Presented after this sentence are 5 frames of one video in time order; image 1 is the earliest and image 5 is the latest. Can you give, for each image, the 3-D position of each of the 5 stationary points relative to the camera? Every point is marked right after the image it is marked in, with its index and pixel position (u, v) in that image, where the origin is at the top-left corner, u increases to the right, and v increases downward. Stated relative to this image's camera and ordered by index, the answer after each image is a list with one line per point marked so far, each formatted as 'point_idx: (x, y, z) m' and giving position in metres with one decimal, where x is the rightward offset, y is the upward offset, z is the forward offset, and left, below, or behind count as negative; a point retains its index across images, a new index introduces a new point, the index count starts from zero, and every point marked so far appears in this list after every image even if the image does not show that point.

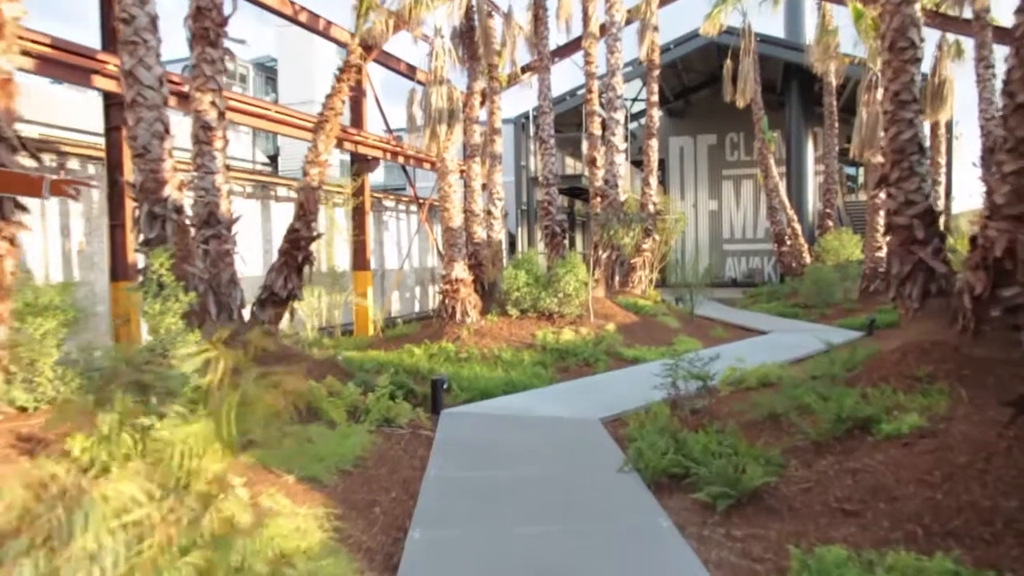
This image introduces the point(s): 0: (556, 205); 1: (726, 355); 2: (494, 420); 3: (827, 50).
0: (+0.7, +1.4, +13.5) m
1: (+2.6, -0.9, +9.7) m
2: (-0.1, -1.1, +6.4) m
3: (+7.4, +5.6, +18.5) m
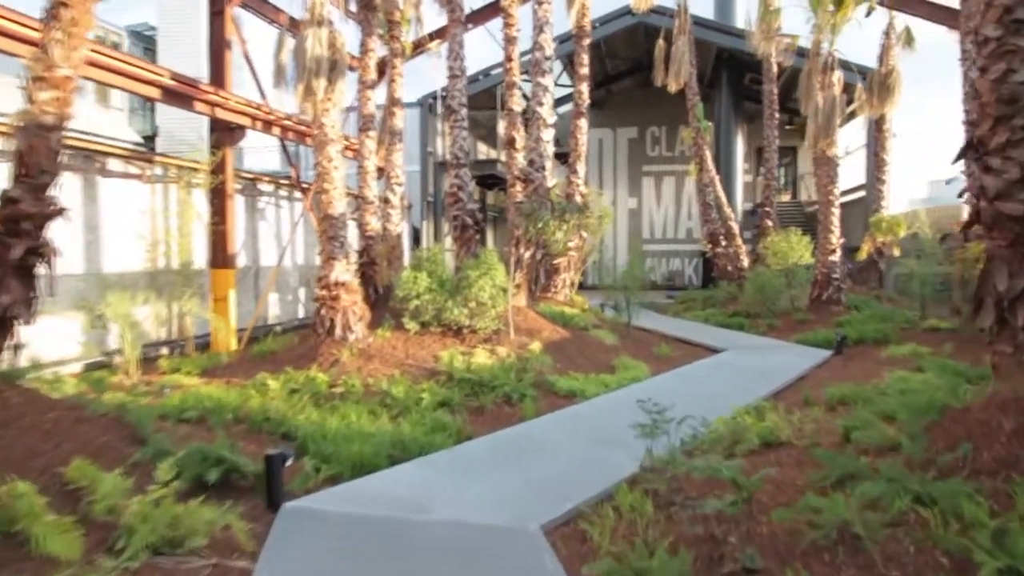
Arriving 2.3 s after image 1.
0: (-0.6, +1.4, +11.0) m
1: (+1.6, -1.1, +7.4) m
2: (-0.7, -1.2, +3.8) m
3: (+5.5, +5.4, +16.7) m
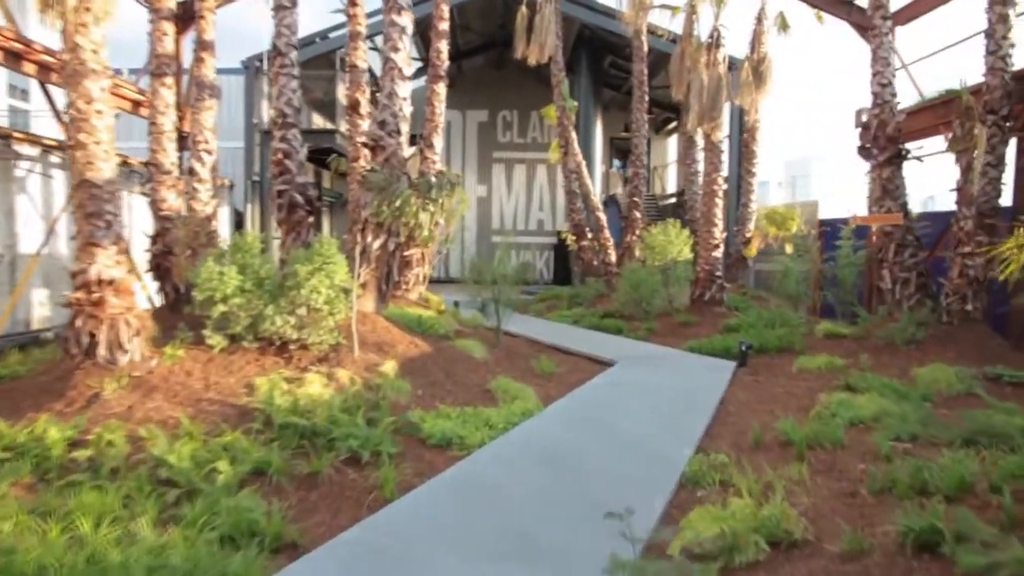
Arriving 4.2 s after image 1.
0: (-2.3, +1.4, +8.4) m
1: (+0.6, -1.1, +5.4) m
2: (-0.9, -1.2, +1.4) m
3: (+2.5, +5.5, +15.3) m
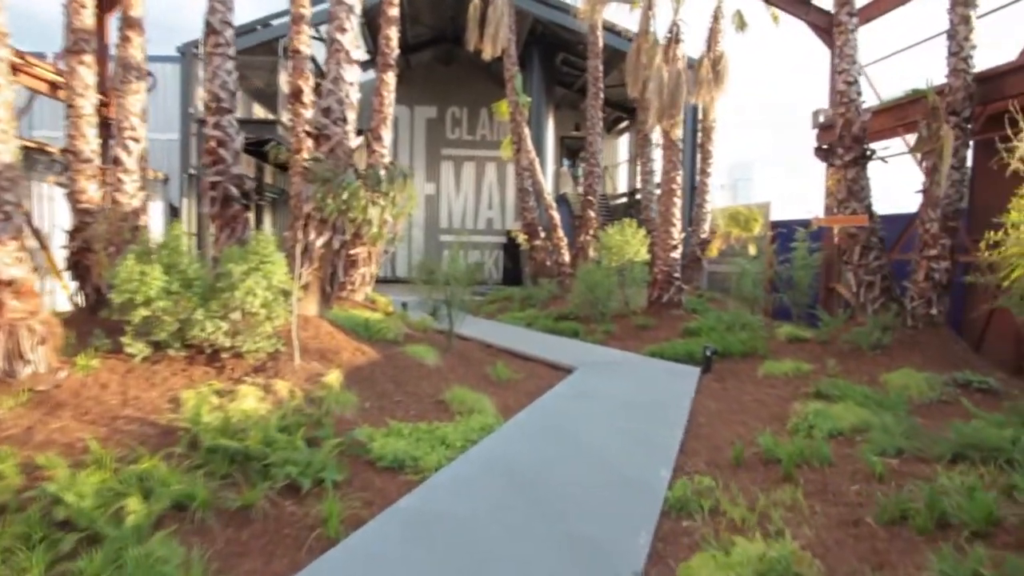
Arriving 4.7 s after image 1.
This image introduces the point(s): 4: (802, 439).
0: (-2.7, +1.4, +7.7) m
1: (+0.4, -1.1, +4.9) m
2: (-0.9, -1.2, +0.8) m
3: (+1.6, +5.4, +14.9) m
4: (+2.1, -1.1, +5.7) m
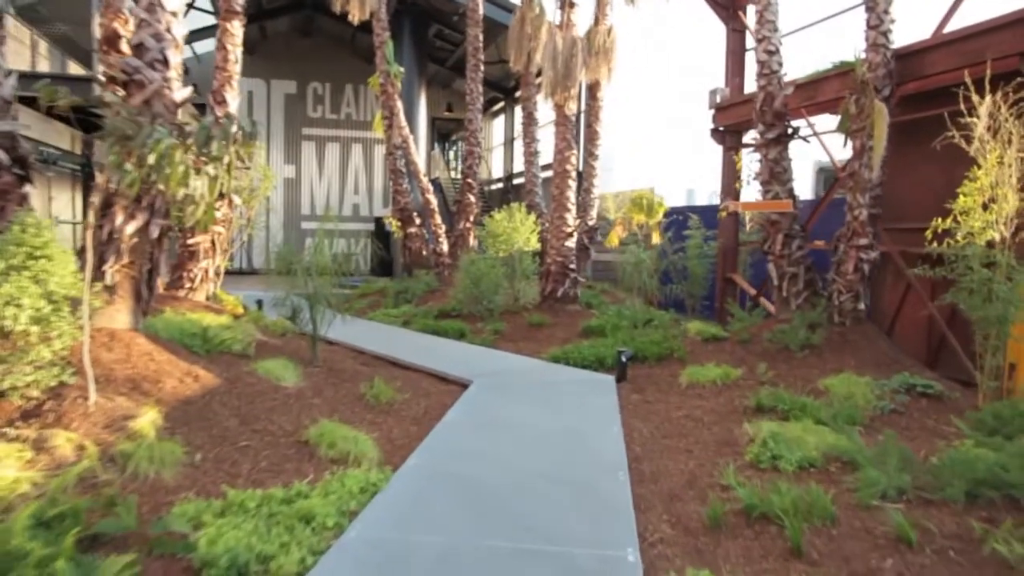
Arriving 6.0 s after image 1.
0: (-3.6, +1.3, +5.6) m
1: (0.0, -1.1, +3.4) m
2: (-0.6, -1.3, -0.8) m
3: (-0.5, +5.6, +13.3) m
4: (+1.5, -1.1, +4.5) m
